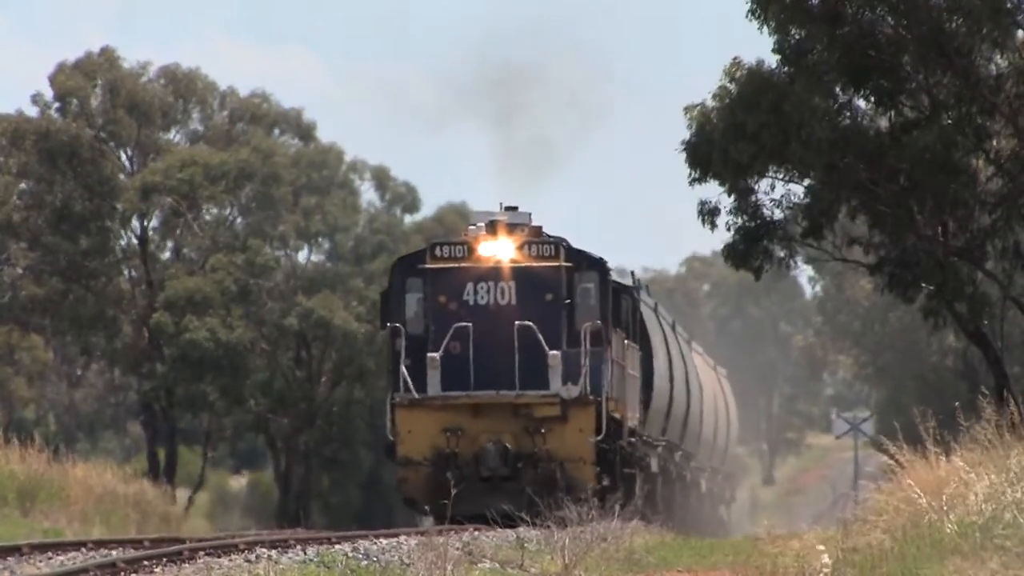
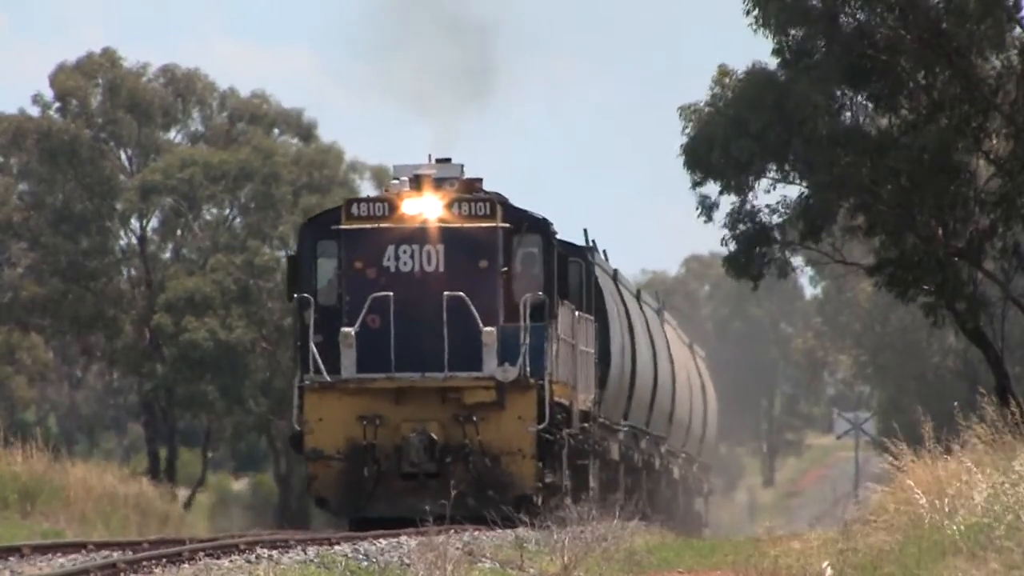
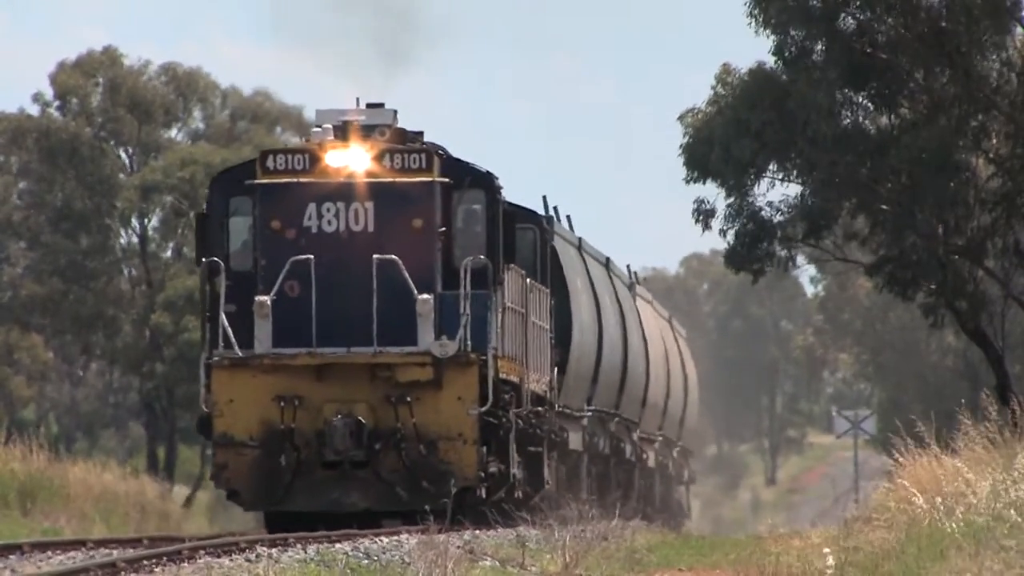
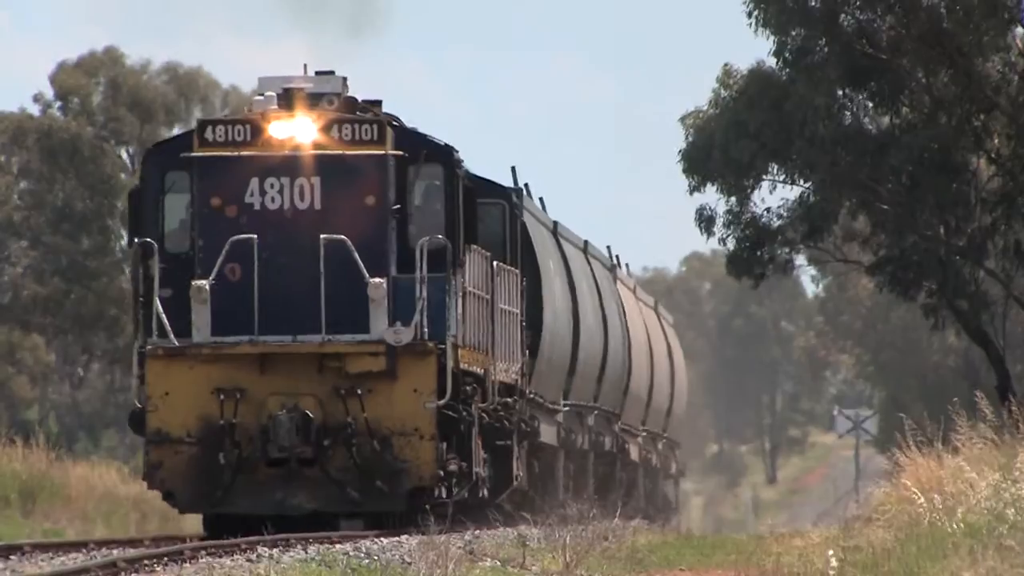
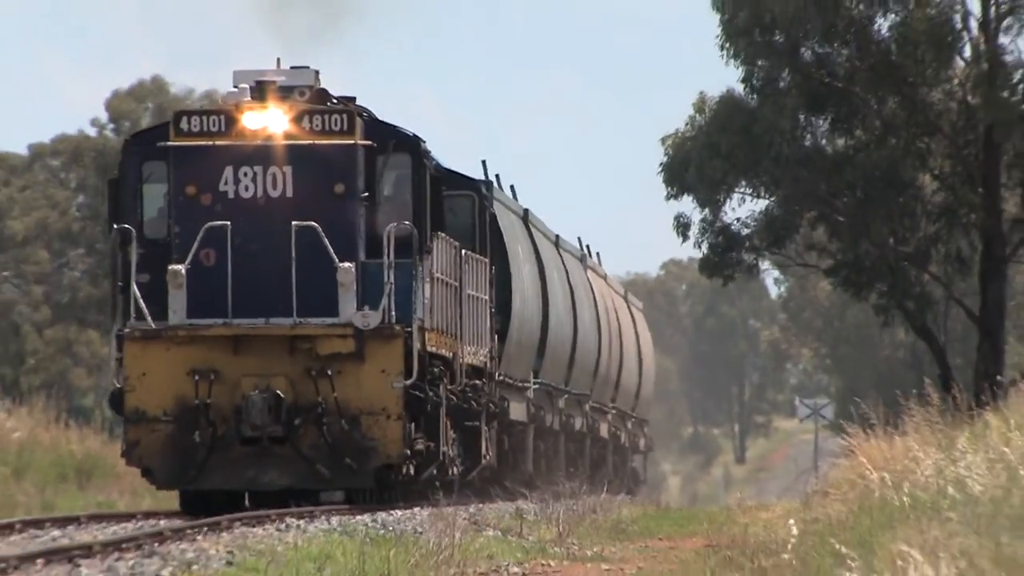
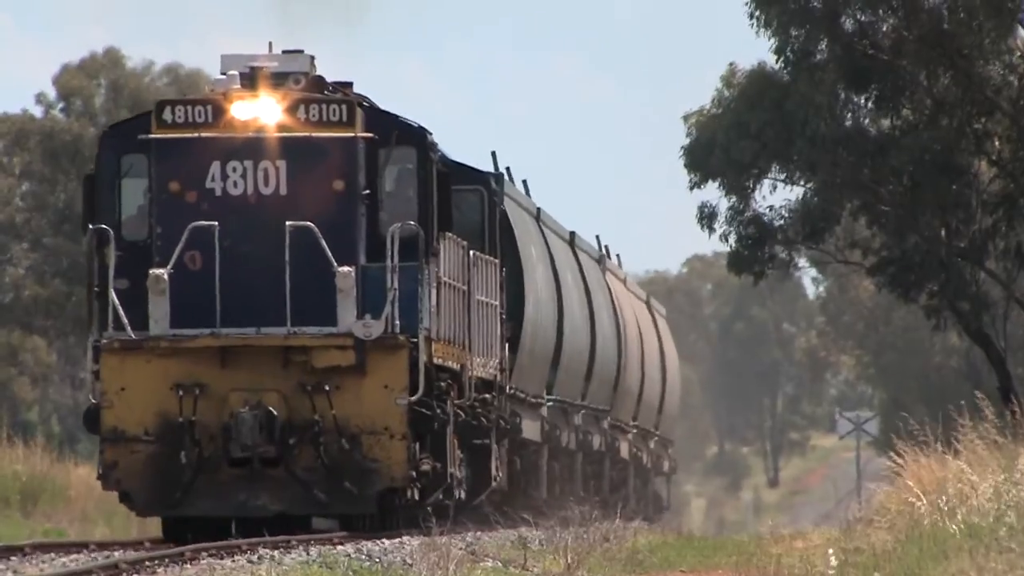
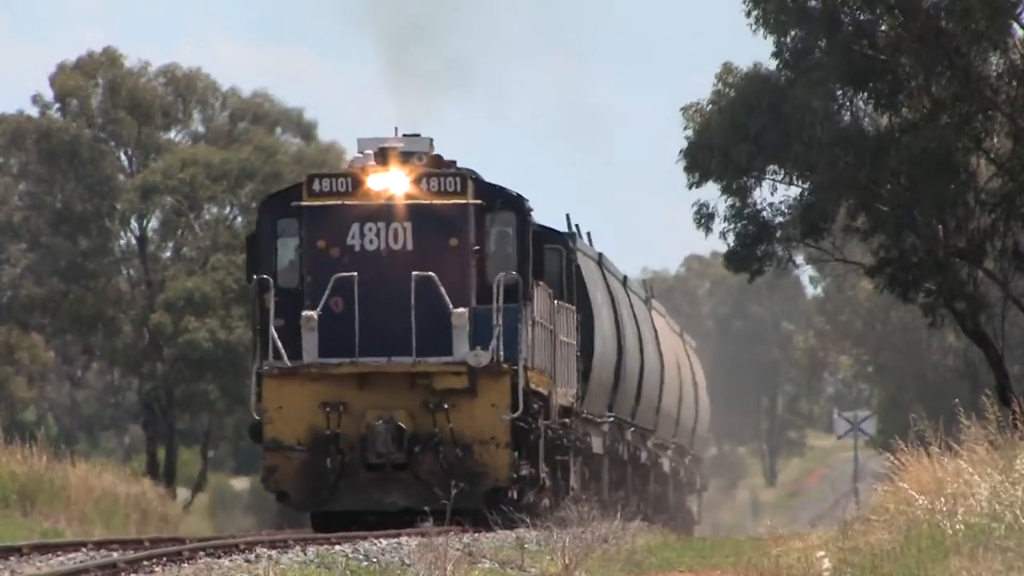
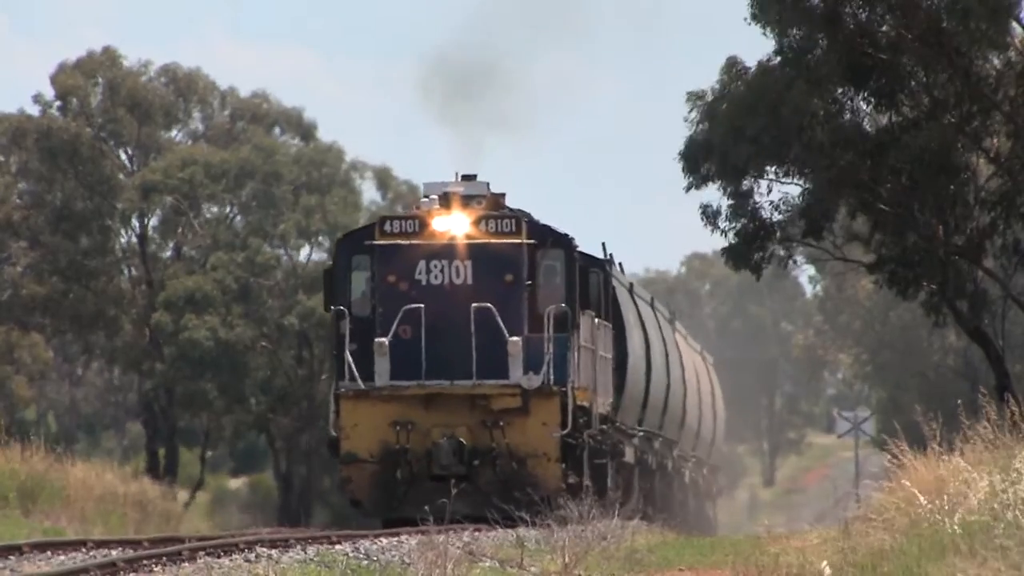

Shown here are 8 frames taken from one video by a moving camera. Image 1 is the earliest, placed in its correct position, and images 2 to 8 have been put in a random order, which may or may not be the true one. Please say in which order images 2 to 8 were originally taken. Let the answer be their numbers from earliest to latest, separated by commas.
8, 2, 7, 3, 4, 6, 5
